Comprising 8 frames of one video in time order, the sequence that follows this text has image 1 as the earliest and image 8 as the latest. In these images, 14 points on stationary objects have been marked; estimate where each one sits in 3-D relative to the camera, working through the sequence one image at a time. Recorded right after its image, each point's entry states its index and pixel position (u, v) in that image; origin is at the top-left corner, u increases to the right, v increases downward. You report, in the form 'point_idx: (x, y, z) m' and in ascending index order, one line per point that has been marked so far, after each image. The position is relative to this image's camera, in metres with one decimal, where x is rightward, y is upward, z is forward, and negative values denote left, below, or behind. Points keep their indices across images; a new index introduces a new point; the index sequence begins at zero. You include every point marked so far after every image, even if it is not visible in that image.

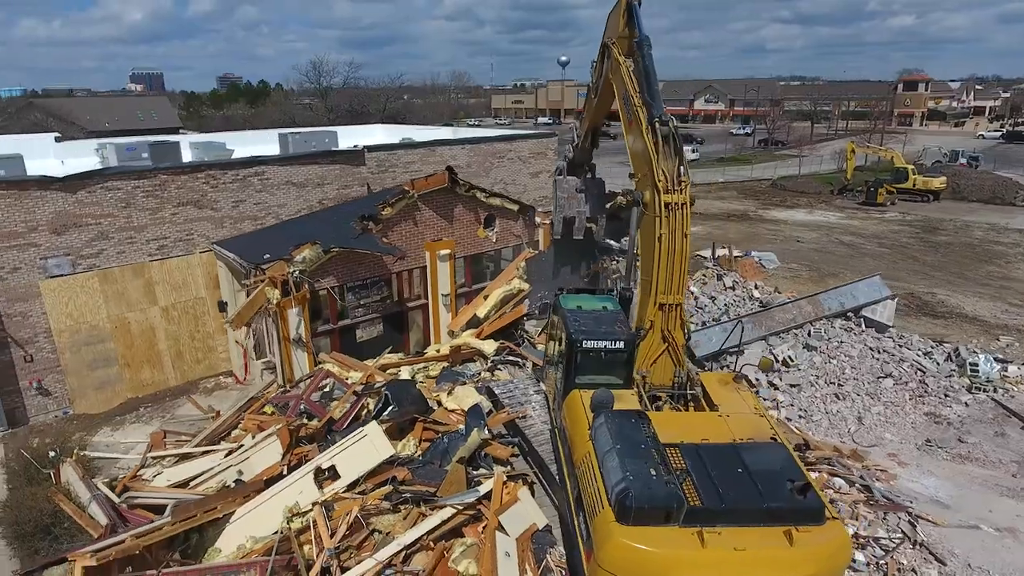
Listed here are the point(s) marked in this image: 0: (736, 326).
0: (+4.7, -0.8, +13.3) m
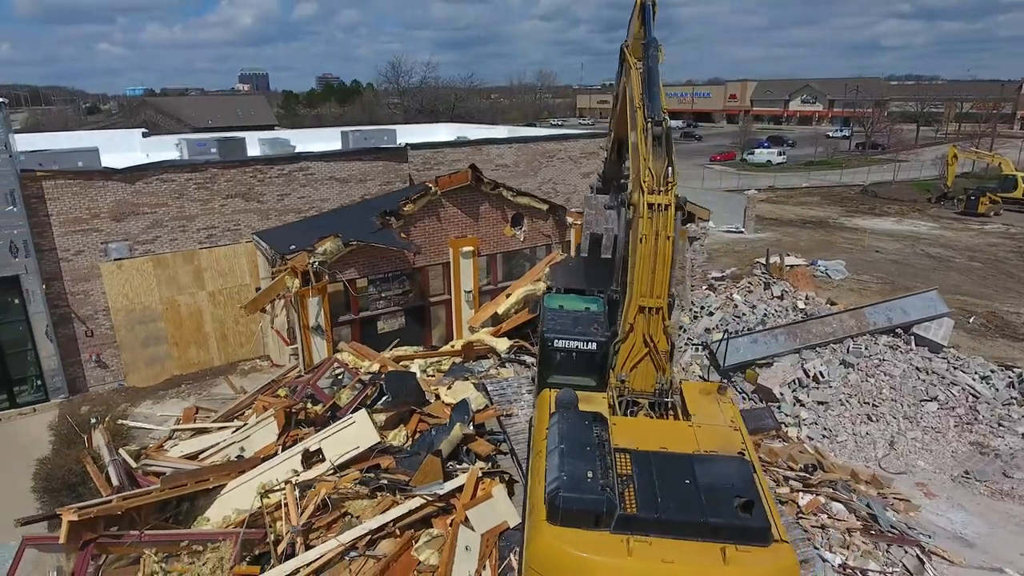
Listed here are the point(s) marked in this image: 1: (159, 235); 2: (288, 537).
0: (+5.1, -1.0, +12.7) m
1: (-7.4, +1.1, +13.3) m
2: (-2.5, -2.7, +7.1) m
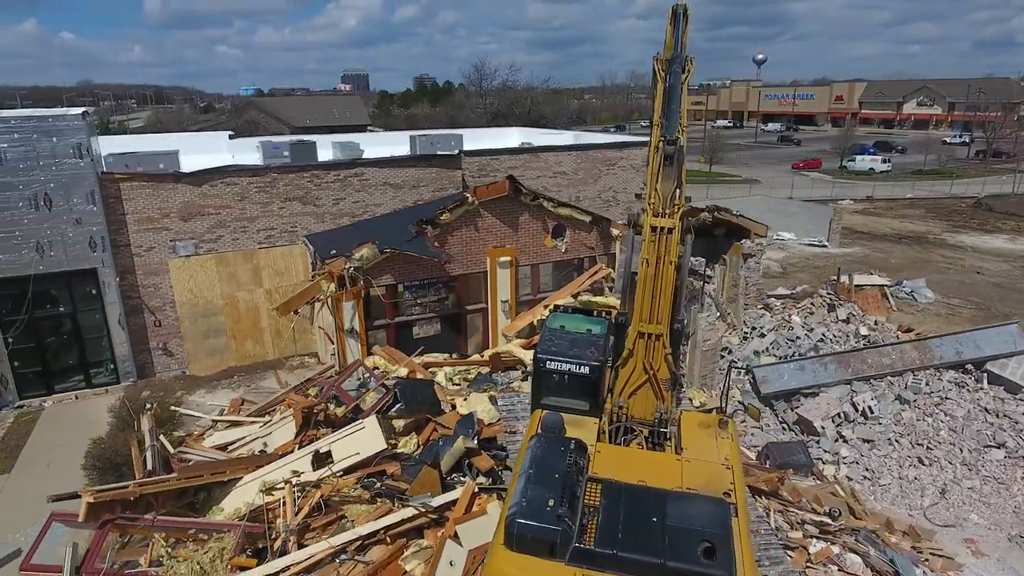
0: (+5.7, -1.5, +12.0) m
1: (-6.5, +1.2, +14.2) m
2: (-2.7, -2.9, +7.4) m
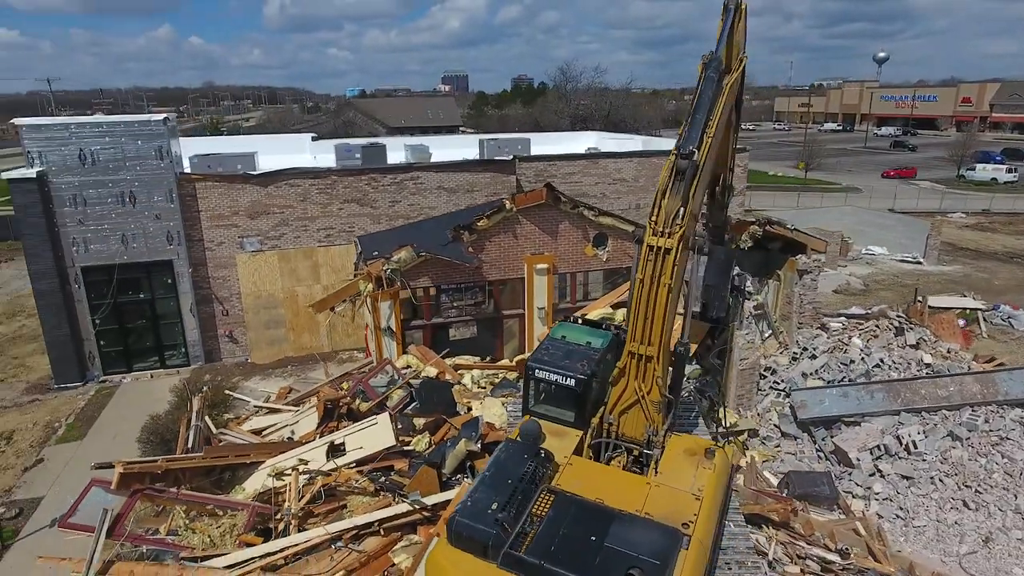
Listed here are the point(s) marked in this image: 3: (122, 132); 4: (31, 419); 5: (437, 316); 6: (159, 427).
0: (+6.2, -1.9, +11.3) m
1: (-5.4, +1.3, +15.2) m
2: (-2.8, -2.9, +7.9) m
3: (-8.3, +3.3, +13.4) m
4: (-9.3, -2.5, +12.3) m
5: (-1.5, -0.6, +12.8) m
6: (-6.0, -2.4, +10.9) m
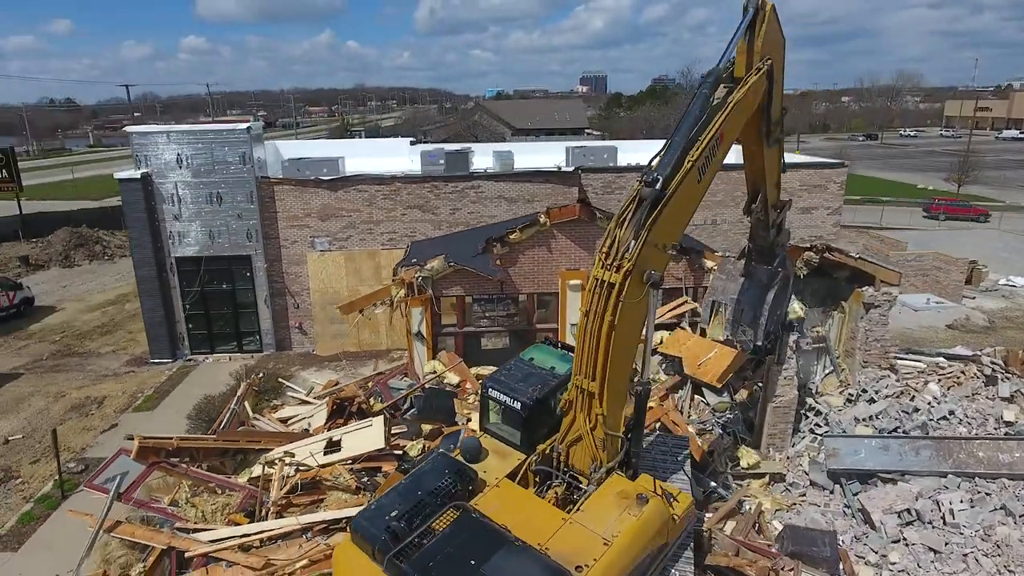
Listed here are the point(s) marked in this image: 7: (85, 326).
0: (+6.3, -2.5, +10.1) m
1: (-4.1, +1.4, +16.3) m
2: (-3.3, -2.9, +8.6) m
3: (-7.1, +3.5, +15.1) m
4: (-8.7, -2.2, +14.2) m
5: (-0.9, -0.7, +13.1) m
6: (-5.8, -2.3, +12.2) m
7: (-12.1, -1.1, +18.1) m
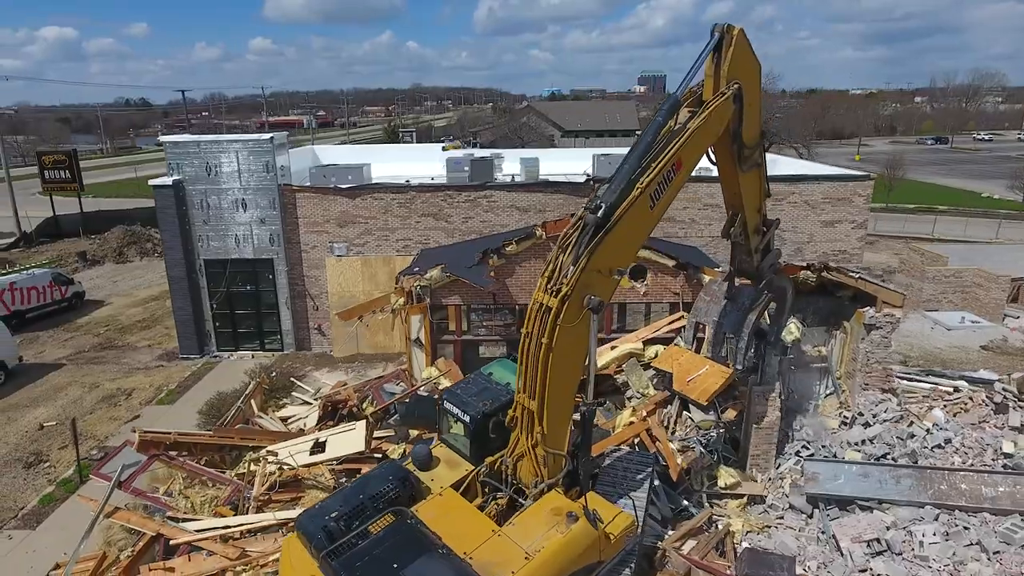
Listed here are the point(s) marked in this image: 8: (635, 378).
0: (+5.9, -2.9, +9.9) m
1: (-3.8, +1.3, +16.9) m
2: (-3.8, -3.1, +9.2) m
3: (-6.9, +3.5, +16.0) m
4: (-8.7, -2.2, +15.3) m
5: (-0.9, -0.9, +13.5) m
6: (-6.0, -2.3, +13.0) m
7: (-11.7, -1.0, +19.4) m
8: (+2.4, -1.8, +12.4) m
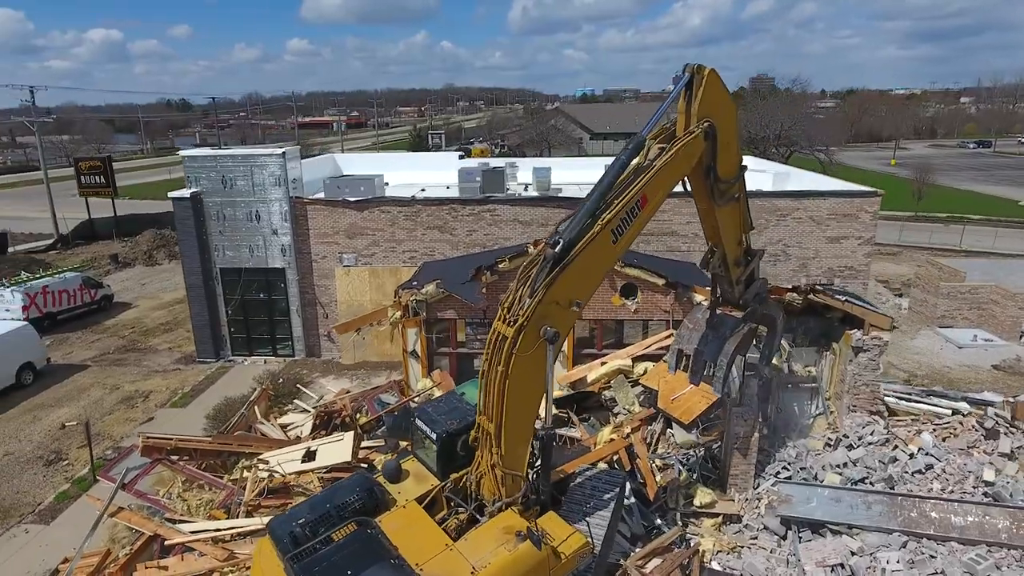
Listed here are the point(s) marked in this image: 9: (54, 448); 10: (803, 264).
0: (+5.5, -3.4, +10.0) m
1: (-3.8, +1.0, +17.5) m
2: (-4.2, -3.4, +9.8) m
3: (-6.8, +3.3, +16.7) m
4: (-8.8, -2.4, +16.1) m
5: (-1.1, -1.3, +13.9) m
6: (-6.2, -2.6, +13.7) m
7: (-11.5, -1.1, +20.4) m
8: (+2.2, -2.1, +12.7) m
9: (-9.3, -3.3, +12.9) m
10: (+8.6, +0.7, +18.8) m
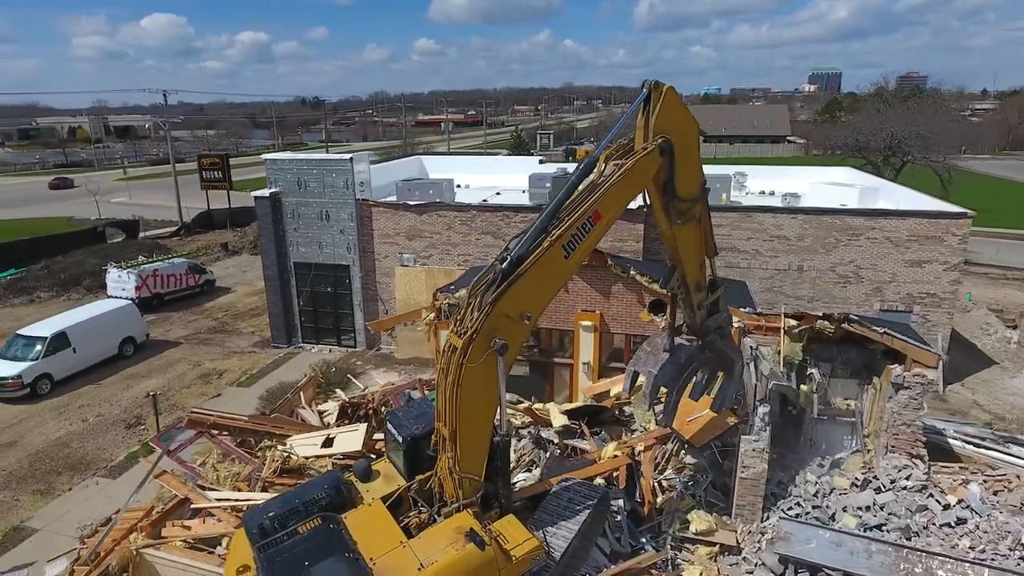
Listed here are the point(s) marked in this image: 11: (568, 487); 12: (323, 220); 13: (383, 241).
0: (+5.2, -3.9, +9.4) m
1: (-2.3, +1.0, +18.4) m
2: (-4.3, -3.3, +10.9) m
3: (-5.3, +3.4, +18.1) m
4: (-7.7, -2.1, +17.9) m
5: (-0.4, -1.4, +14.4) m
6: (-5.5, -2.4, +15.1) m
7: (-9.6, -0.7, +22.6) m
8: (+2.5, -2.5, +12.6) m
9: (-8.8, -2.9, +14.9) m
10: (+10.0, 0.0, +17.5) m
11: (+0.9, -3.1, +9.8) m
12: (-5.5, +2.0, +18.5) m
13: (-3.8, +1.4, +18.6) m
